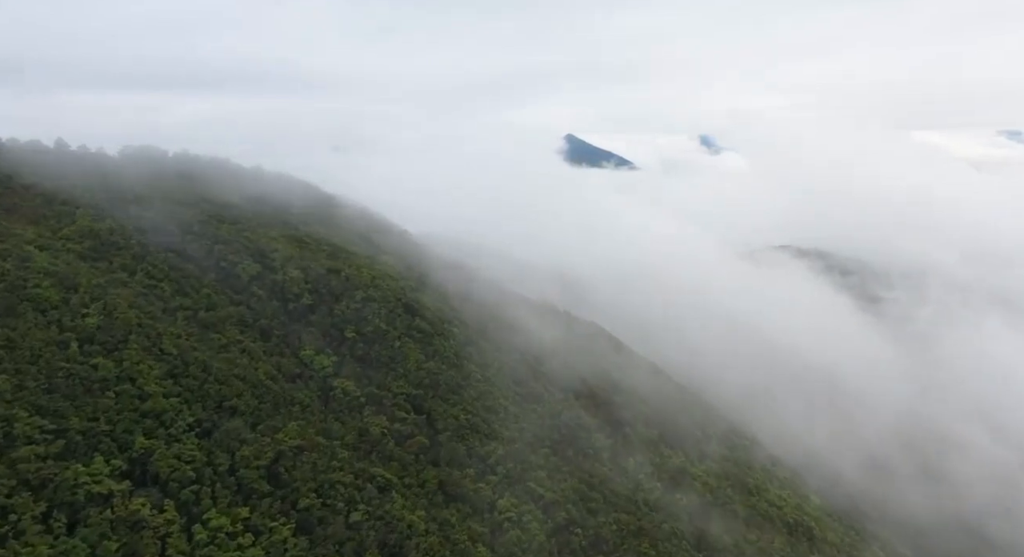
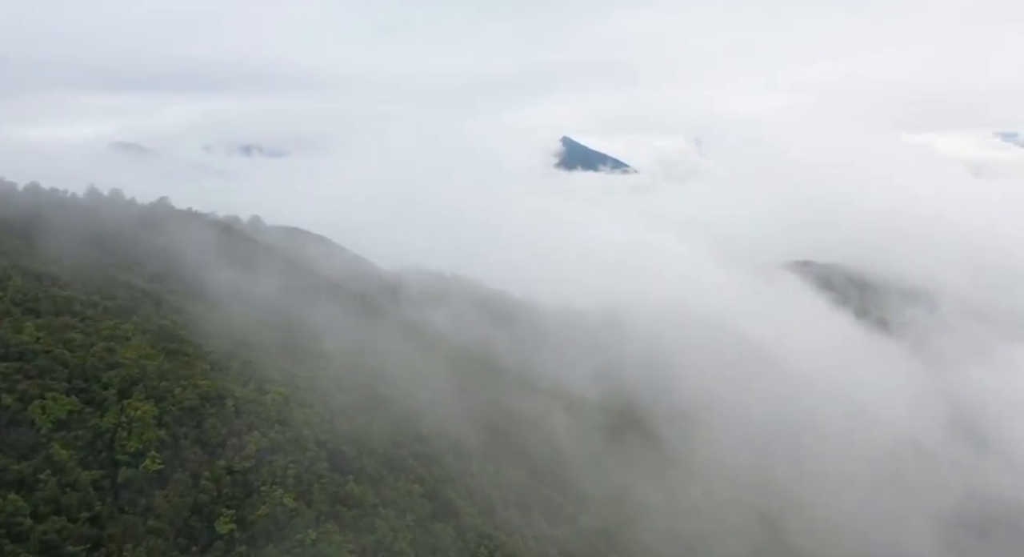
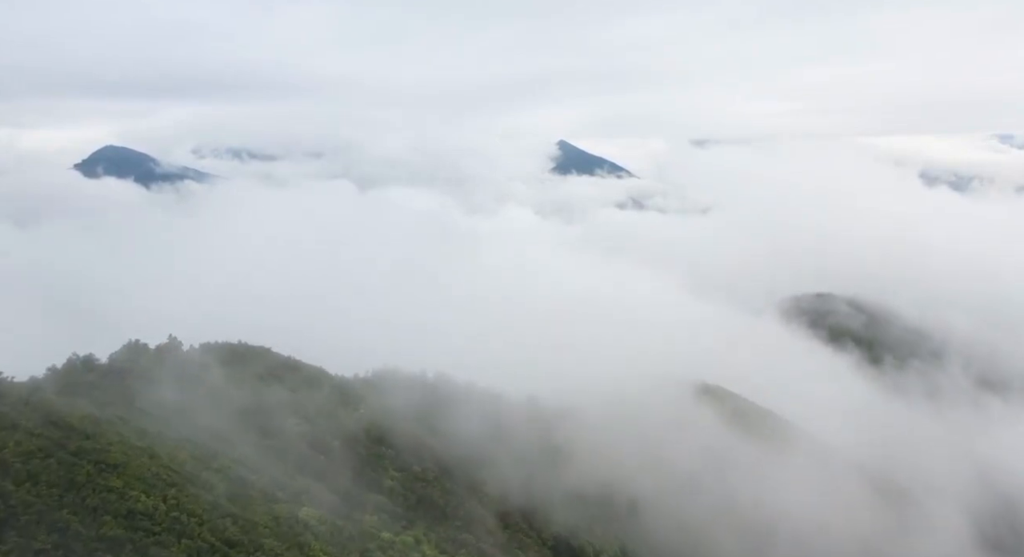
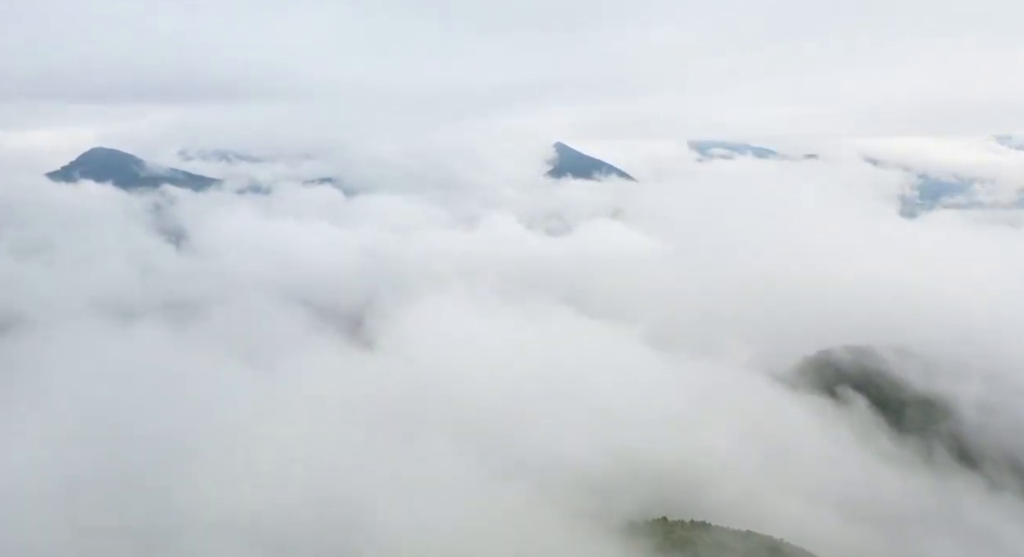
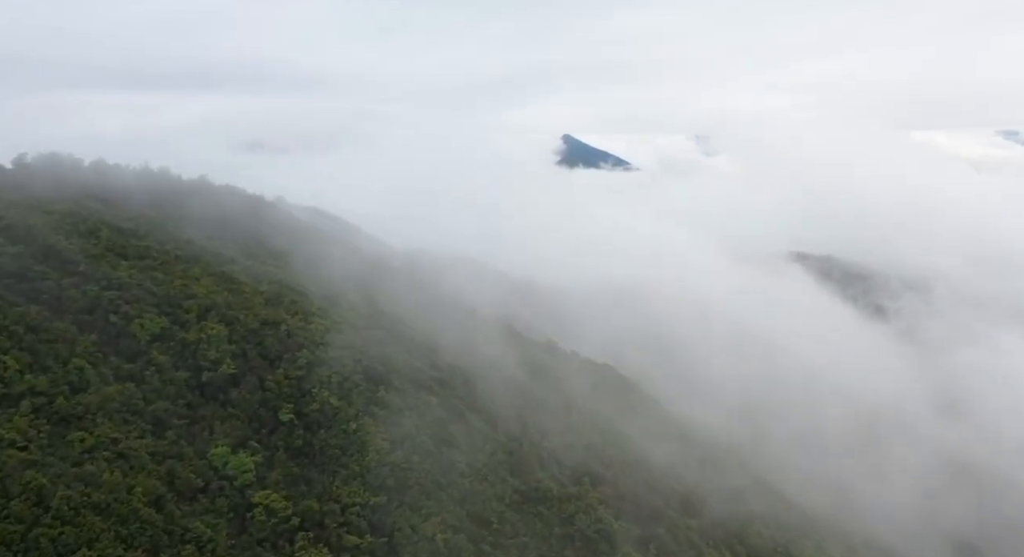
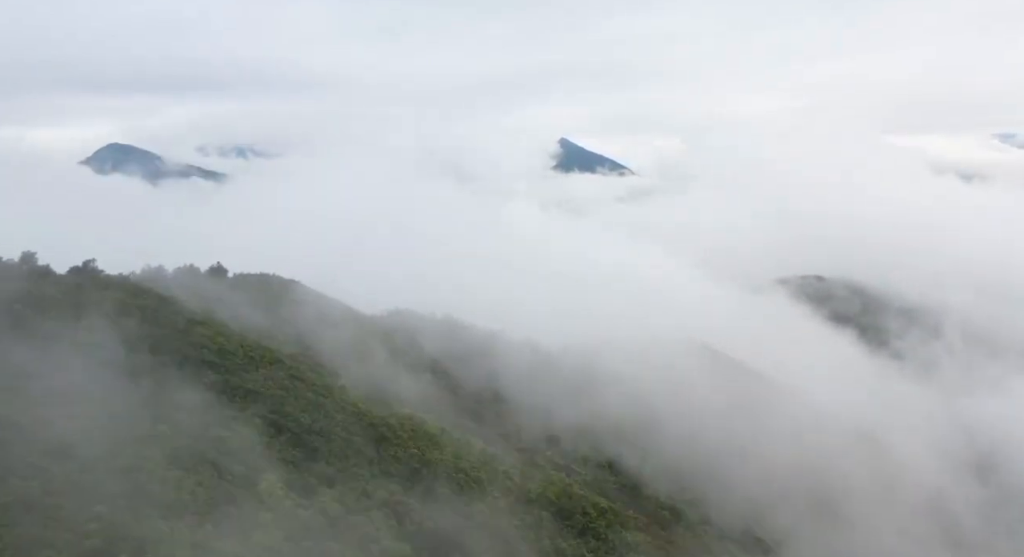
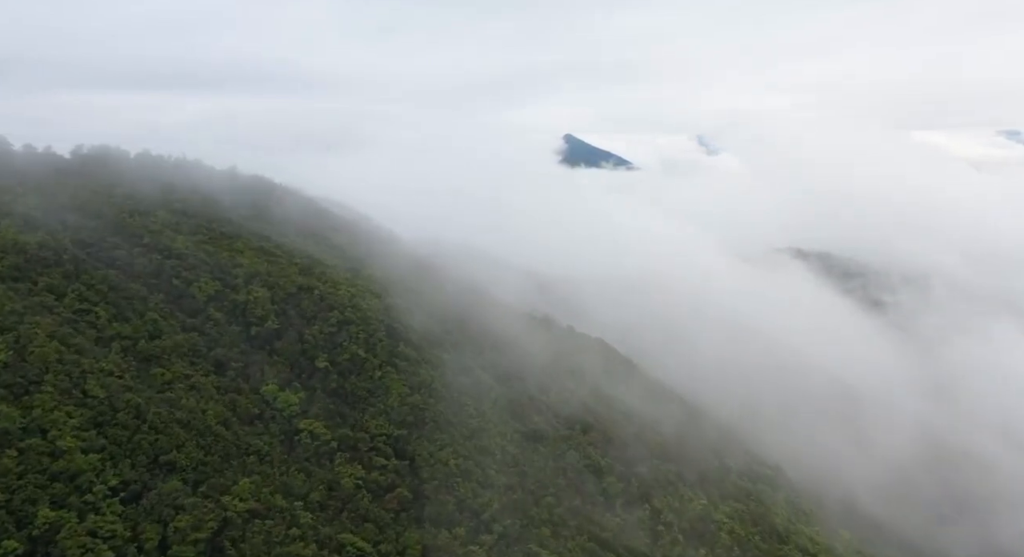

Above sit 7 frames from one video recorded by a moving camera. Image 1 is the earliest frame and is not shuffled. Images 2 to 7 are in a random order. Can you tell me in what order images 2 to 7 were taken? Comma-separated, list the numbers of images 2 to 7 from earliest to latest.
7, 5, 2, 6, 3, 4
